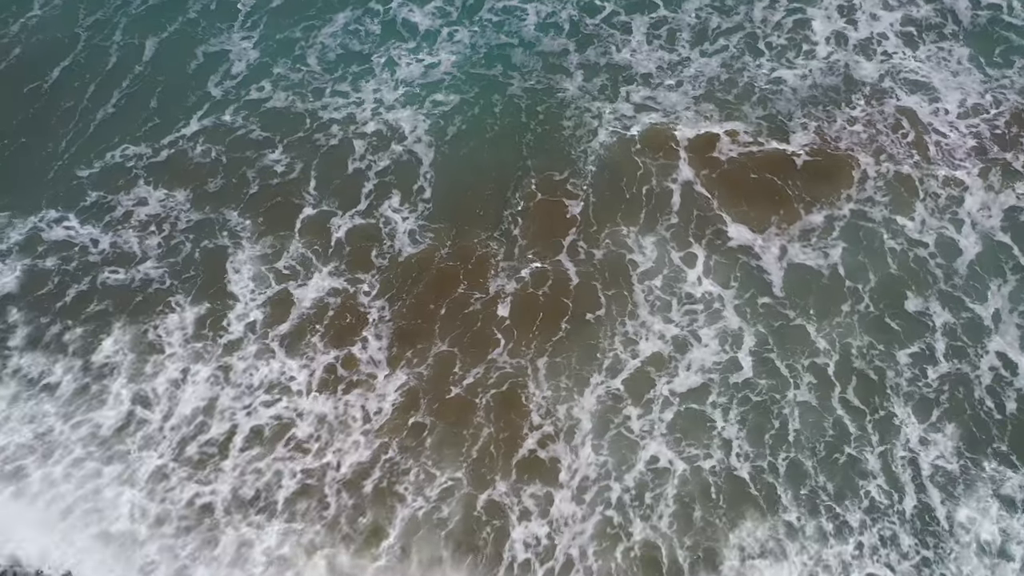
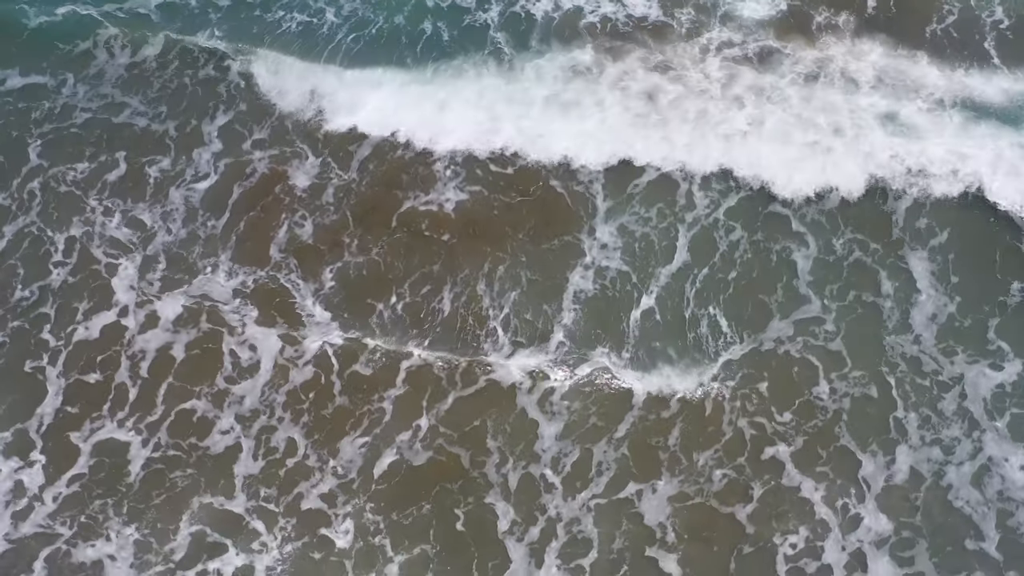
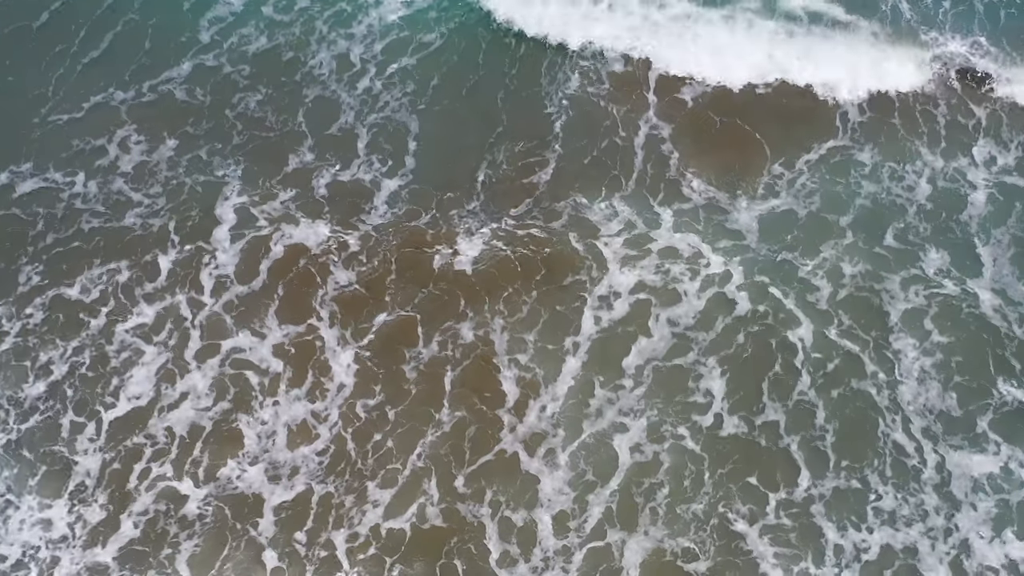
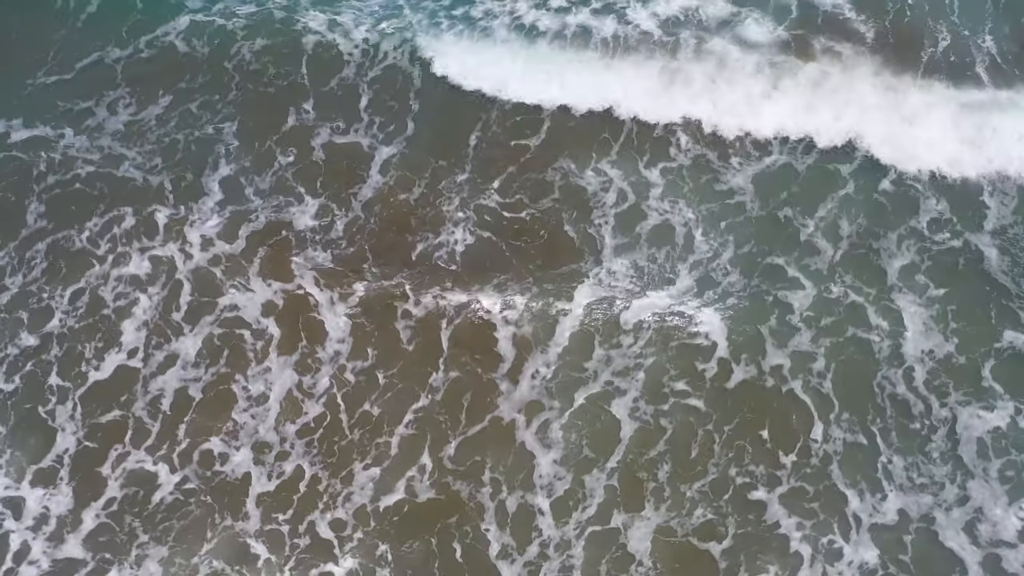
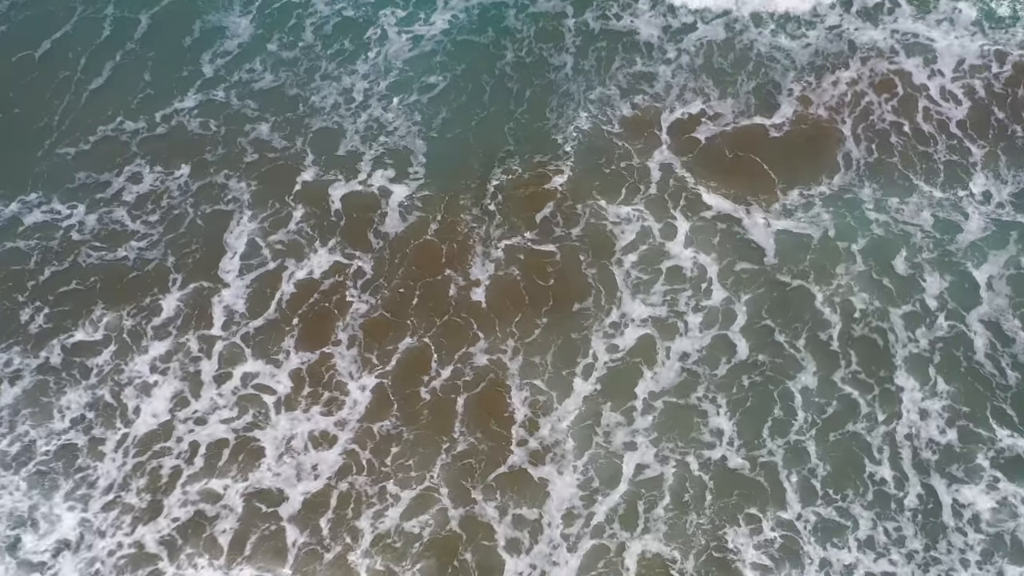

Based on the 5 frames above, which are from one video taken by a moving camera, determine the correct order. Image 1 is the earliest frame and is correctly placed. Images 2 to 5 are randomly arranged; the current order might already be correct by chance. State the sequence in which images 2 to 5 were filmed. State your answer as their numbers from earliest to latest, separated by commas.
5, 3, 4, 2
